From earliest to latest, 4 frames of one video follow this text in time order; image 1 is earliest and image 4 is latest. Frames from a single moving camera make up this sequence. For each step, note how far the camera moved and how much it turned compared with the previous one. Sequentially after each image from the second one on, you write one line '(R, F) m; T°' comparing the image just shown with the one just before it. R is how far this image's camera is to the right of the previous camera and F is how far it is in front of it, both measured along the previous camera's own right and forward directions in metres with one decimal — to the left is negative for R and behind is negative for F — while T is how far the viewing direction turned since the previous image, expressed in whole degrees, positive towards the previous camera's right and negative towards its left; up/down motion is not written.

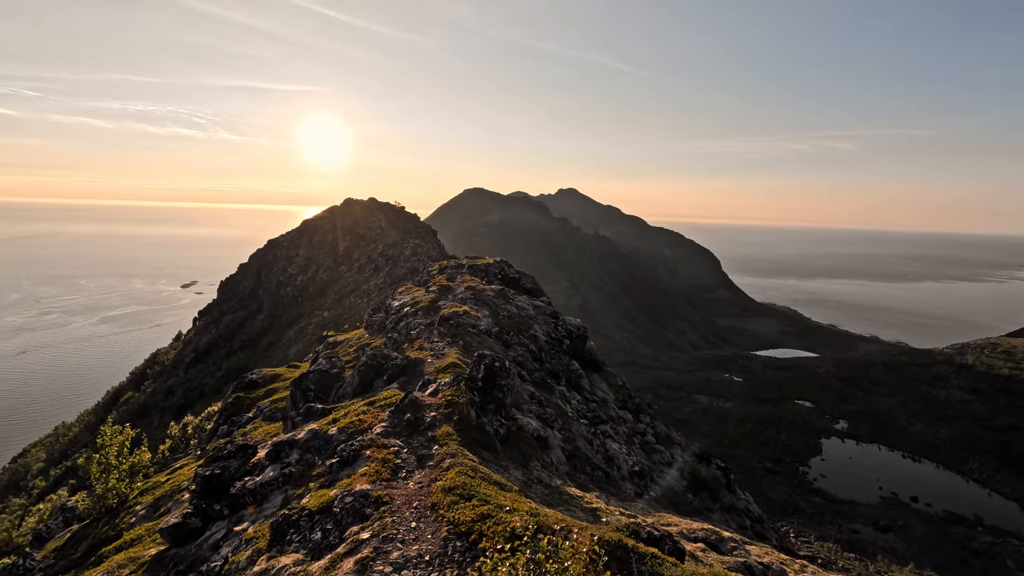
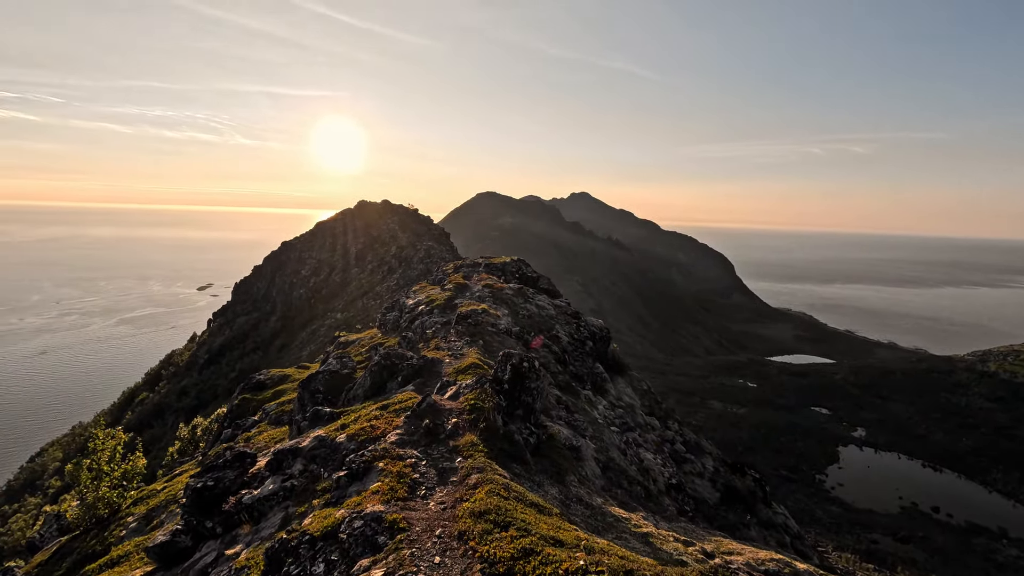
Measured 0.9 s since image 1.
(-0.2, +0.5) m; -1°
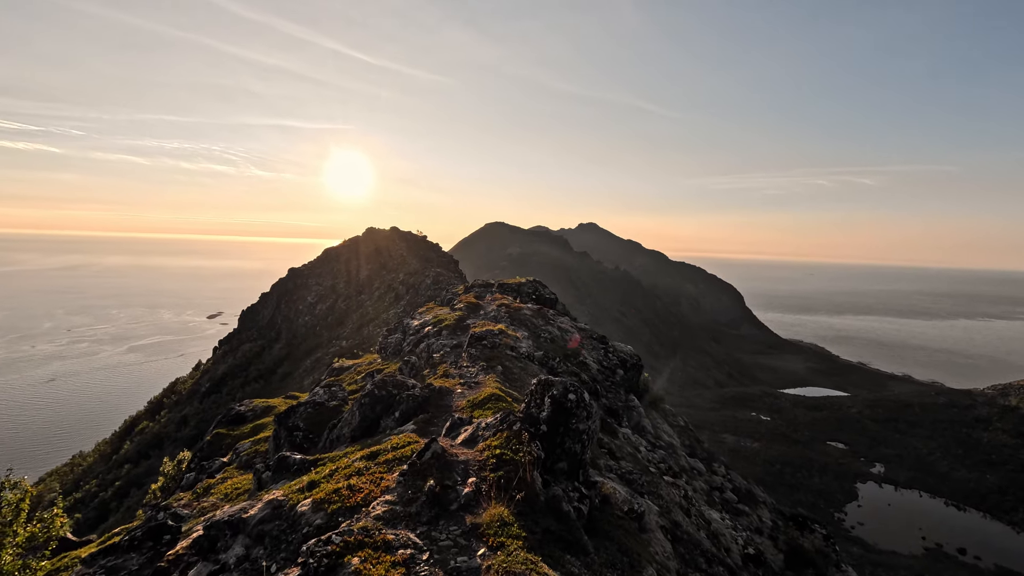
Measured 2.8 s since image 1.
(-0.2, +1.2) m; -1°
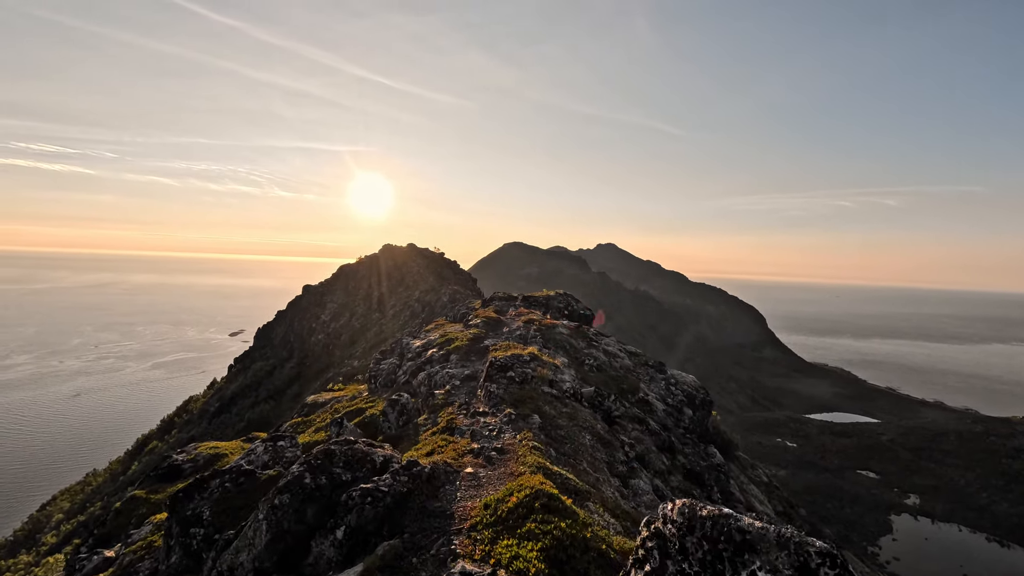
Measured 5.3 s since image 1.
(-0.2, +2.1) m; -2°
